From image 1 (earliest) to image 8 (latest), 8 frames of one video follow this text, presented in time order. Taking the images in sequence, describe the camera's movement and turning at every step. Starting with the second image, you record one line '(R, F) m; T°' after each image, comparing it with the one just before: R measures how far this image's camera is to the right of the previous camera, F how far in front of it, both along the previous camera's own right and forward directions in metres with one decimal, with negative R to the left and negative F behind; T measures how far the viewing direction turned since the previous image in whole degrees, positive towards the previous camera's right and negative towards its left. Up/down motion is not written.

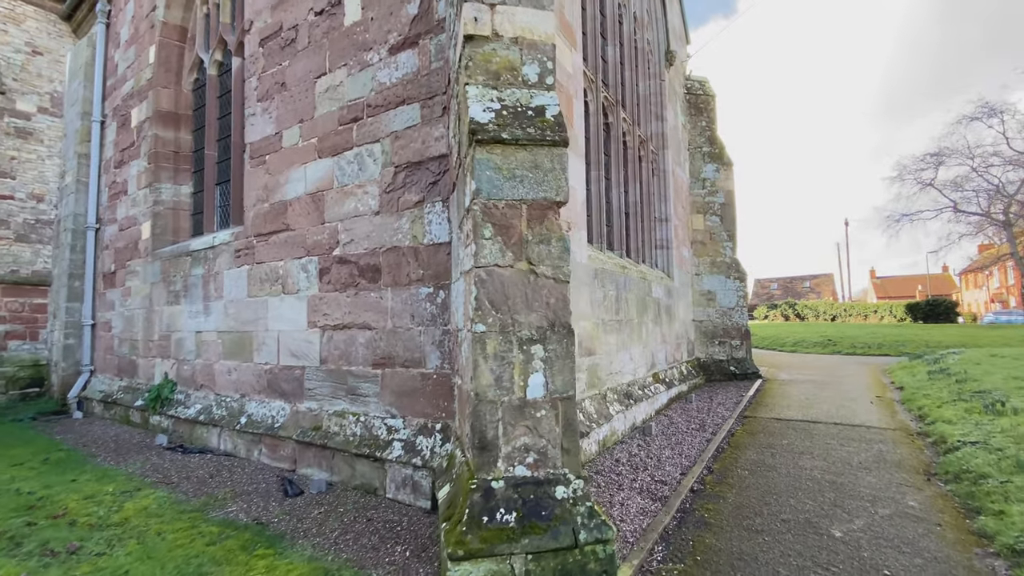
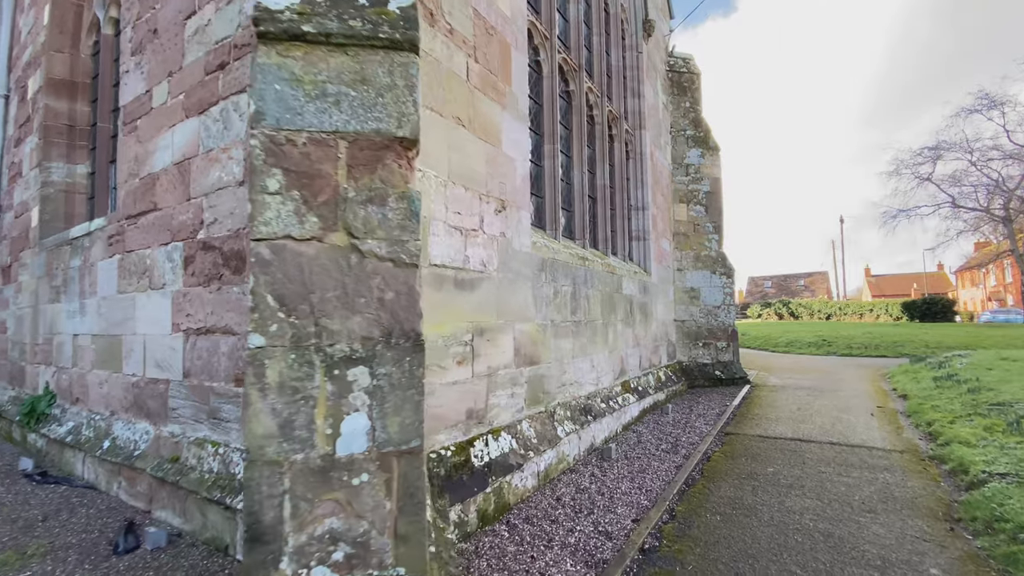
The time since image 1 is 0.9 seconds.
(+0.6, +1.0) m; 0°
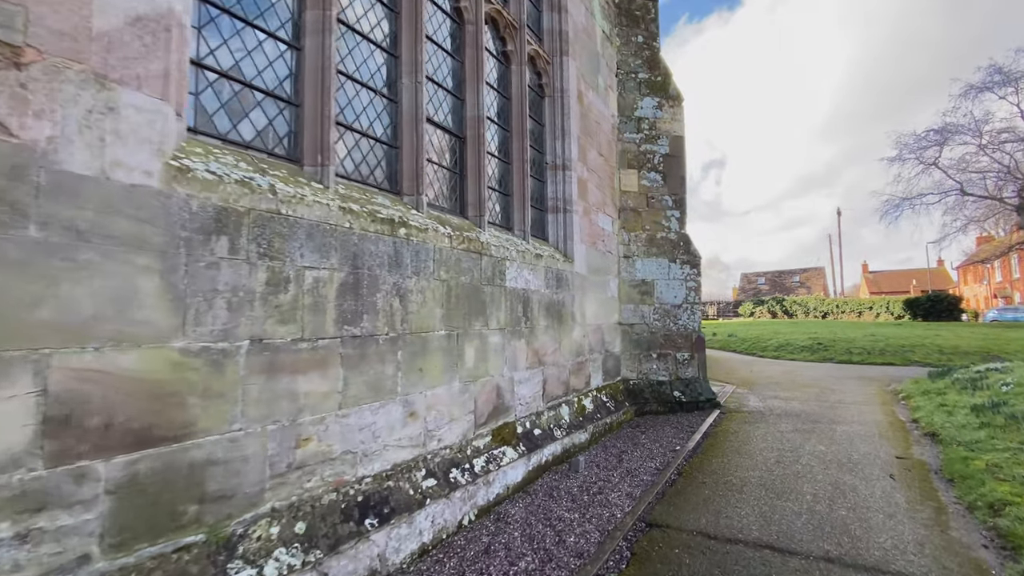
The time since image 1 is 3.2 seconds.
(+1.6, +2.3) m; 0°
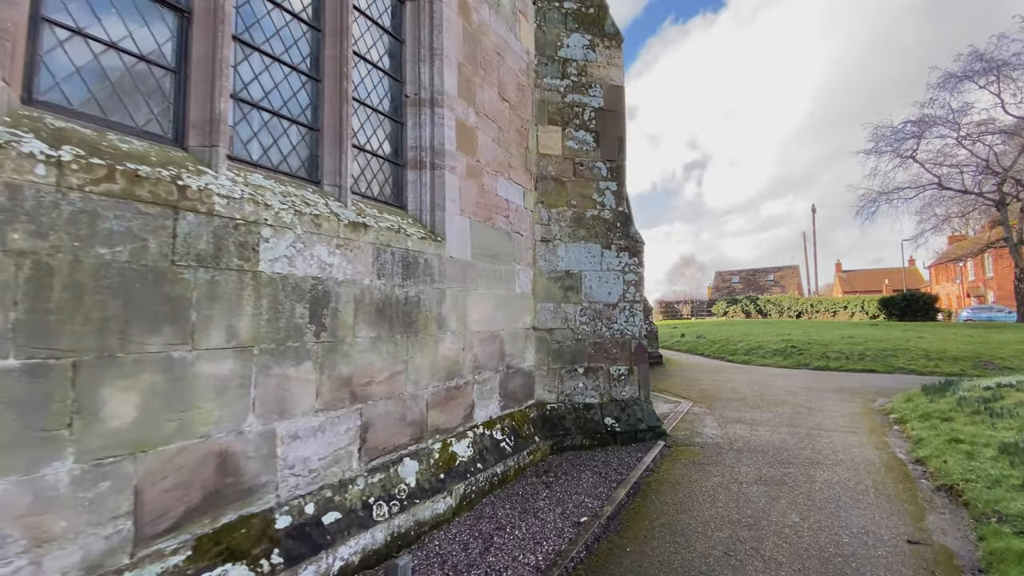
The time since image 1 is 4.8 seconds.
(+1.1, +1.6) m; +2°
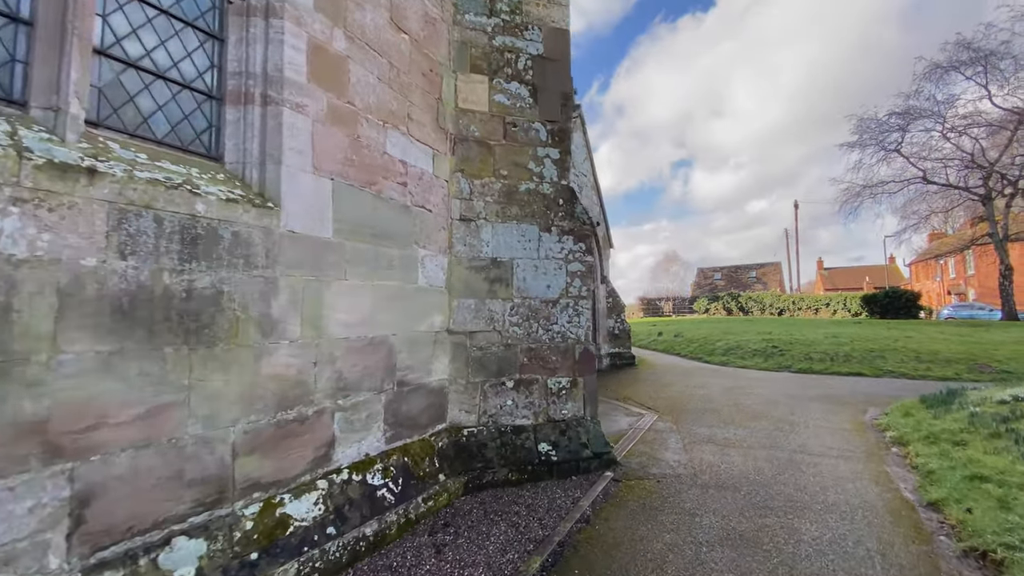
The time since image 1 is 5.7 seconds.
(+0.6, +1.0) m; +2°
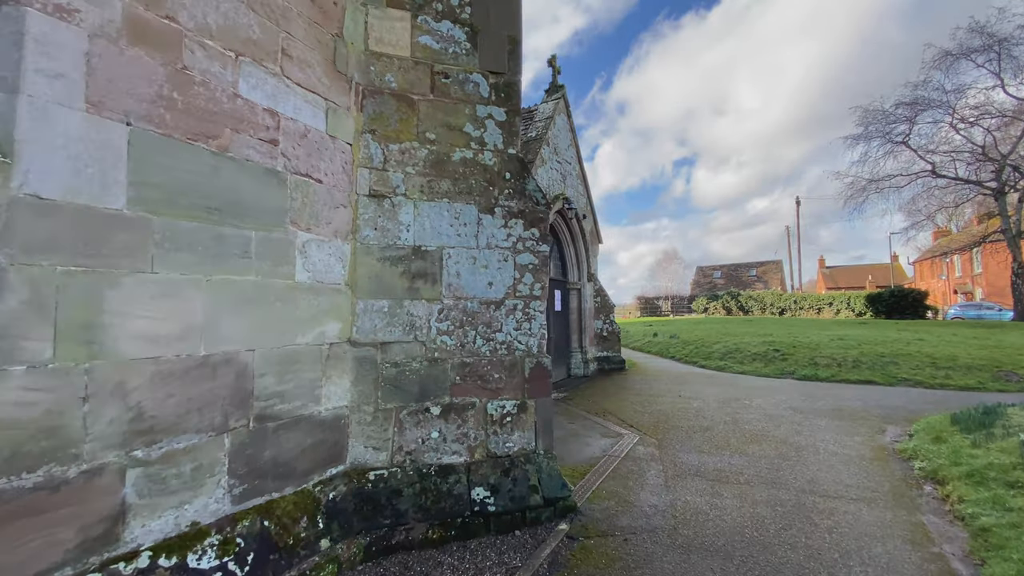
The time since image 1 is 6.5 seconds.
(+0.5, +0.9) m; 0°
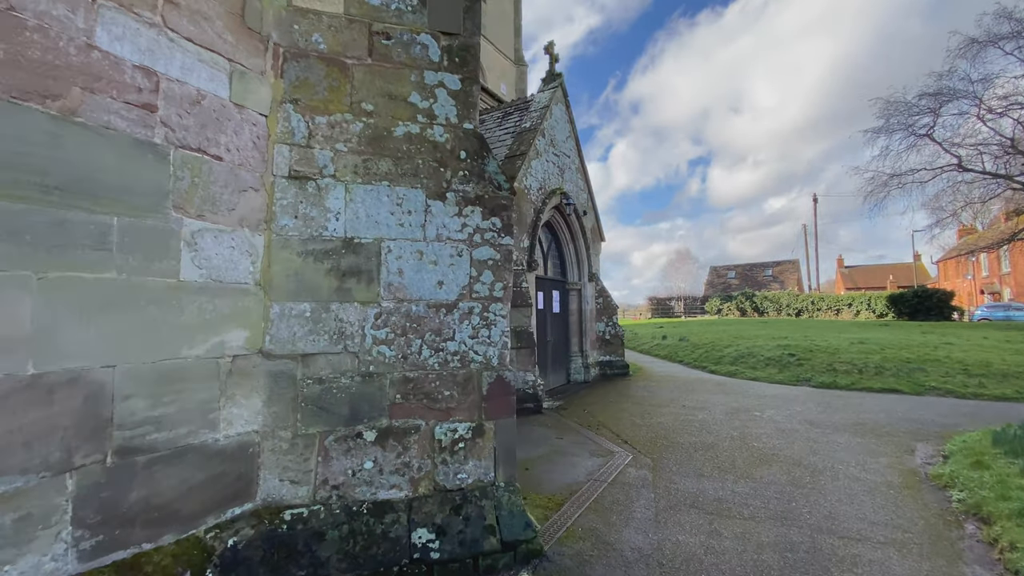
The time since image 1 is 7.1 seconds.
(+0.3, +0.5) m; -2°
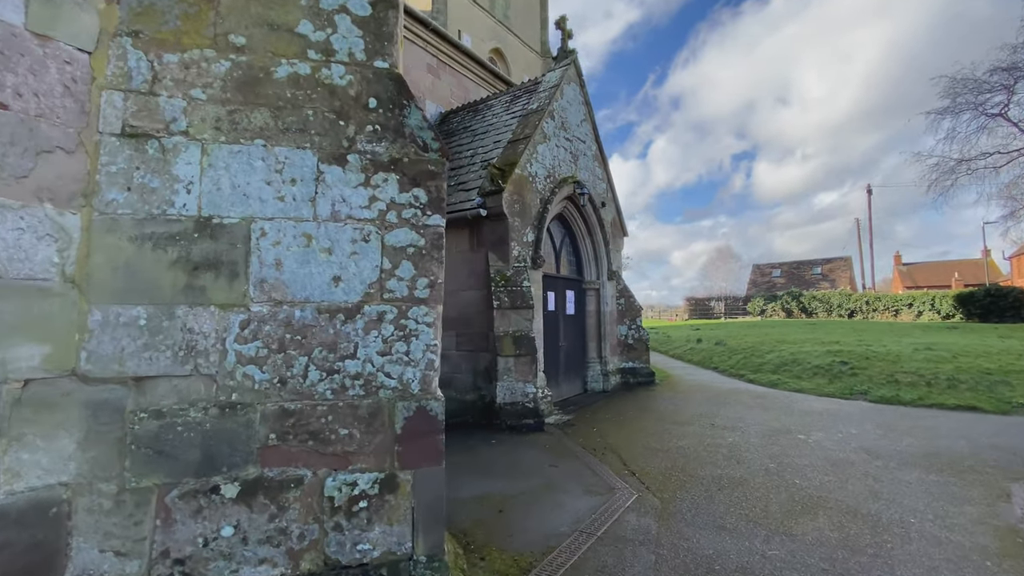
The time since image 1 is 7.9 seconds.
(+0.5, +0.8) m; -4°
